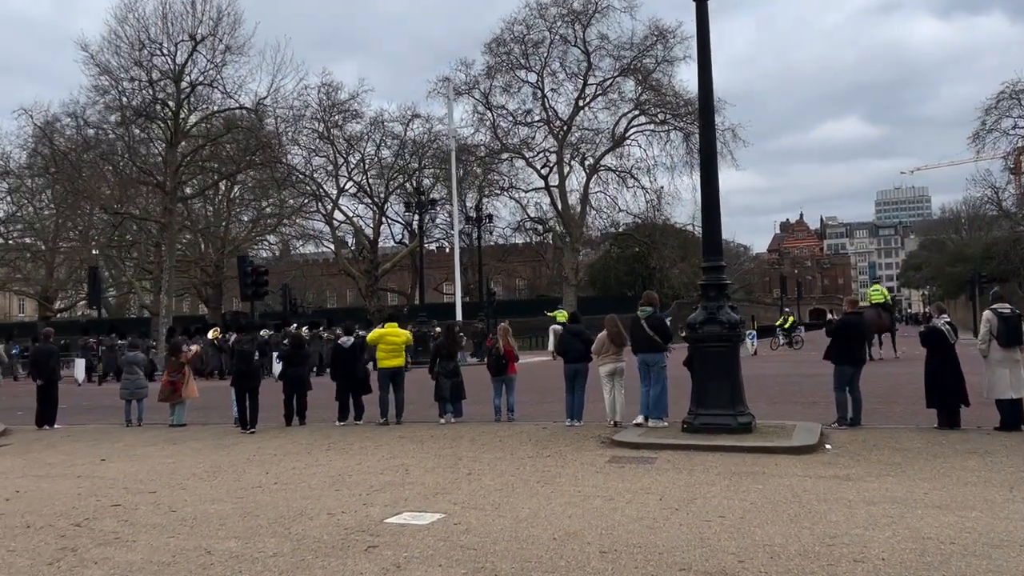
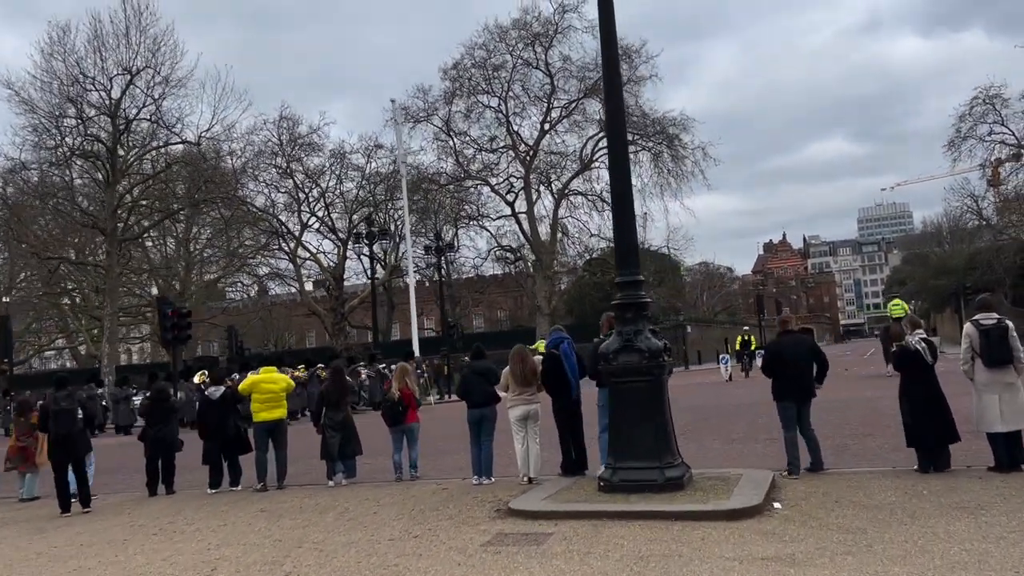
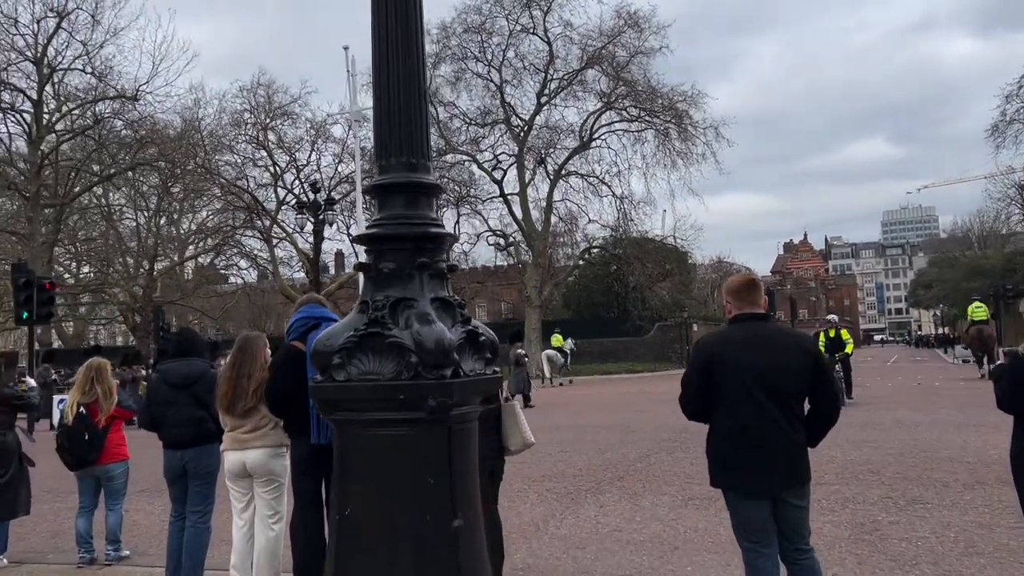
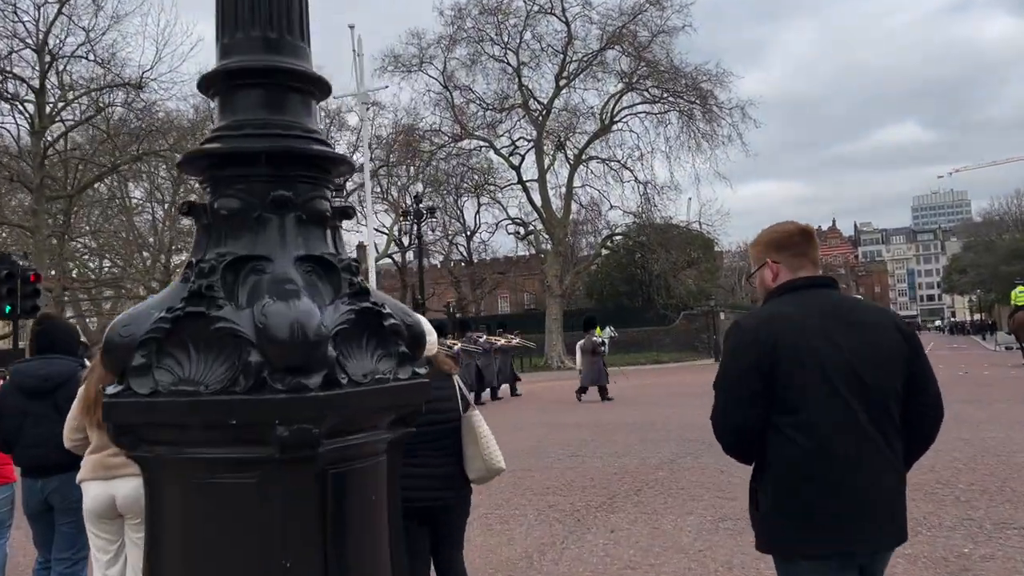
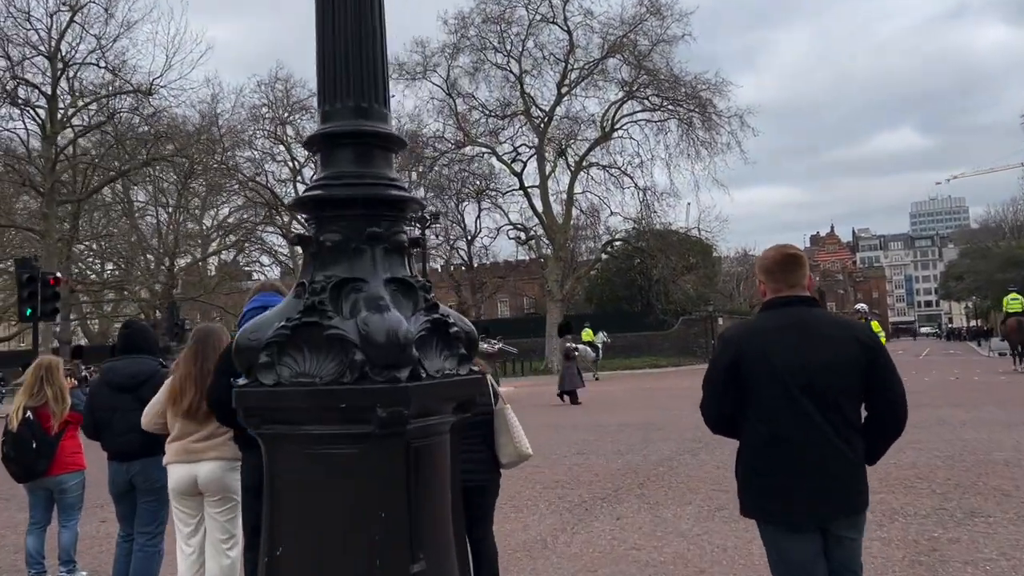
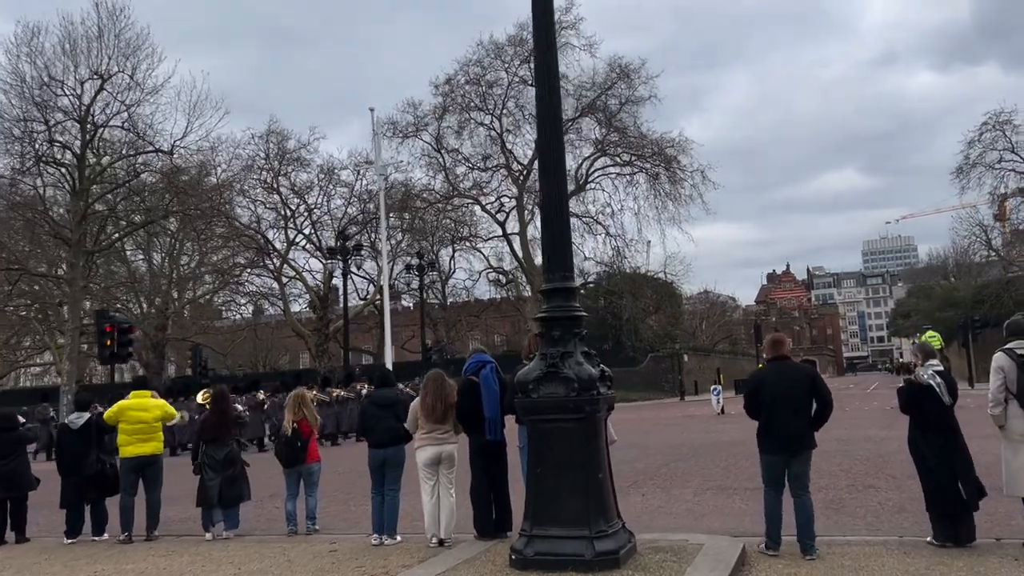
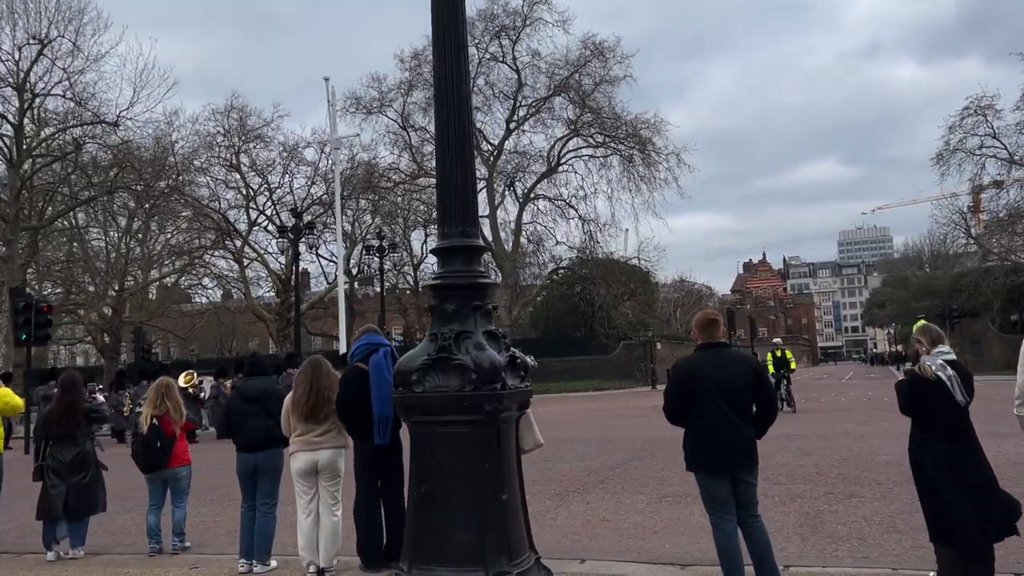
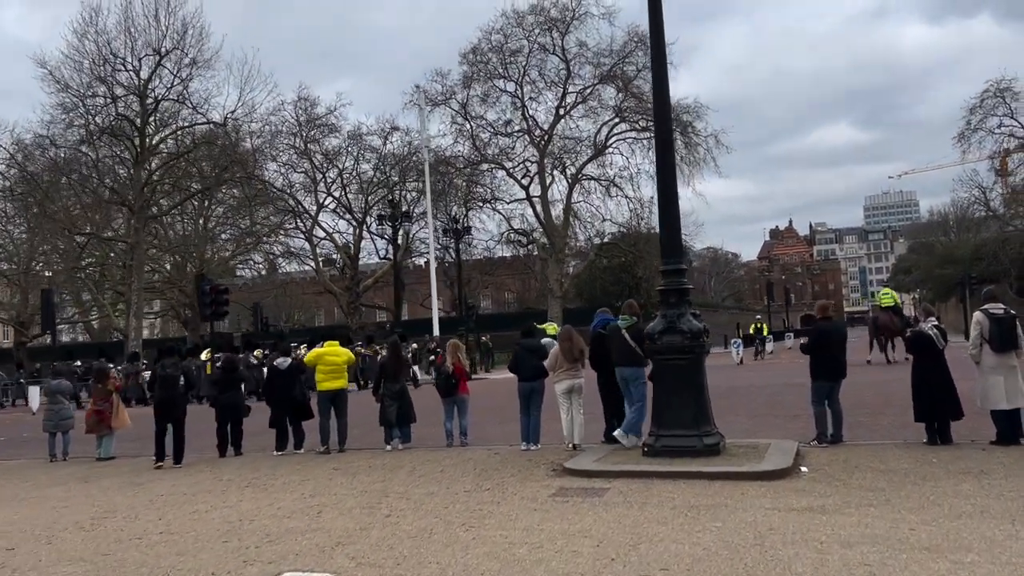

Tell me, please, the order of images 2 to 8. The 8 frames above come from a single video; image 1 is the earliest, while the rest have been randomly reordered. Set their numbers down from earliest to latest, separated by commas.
8, 2, 6, 7, 3, 5, 4
